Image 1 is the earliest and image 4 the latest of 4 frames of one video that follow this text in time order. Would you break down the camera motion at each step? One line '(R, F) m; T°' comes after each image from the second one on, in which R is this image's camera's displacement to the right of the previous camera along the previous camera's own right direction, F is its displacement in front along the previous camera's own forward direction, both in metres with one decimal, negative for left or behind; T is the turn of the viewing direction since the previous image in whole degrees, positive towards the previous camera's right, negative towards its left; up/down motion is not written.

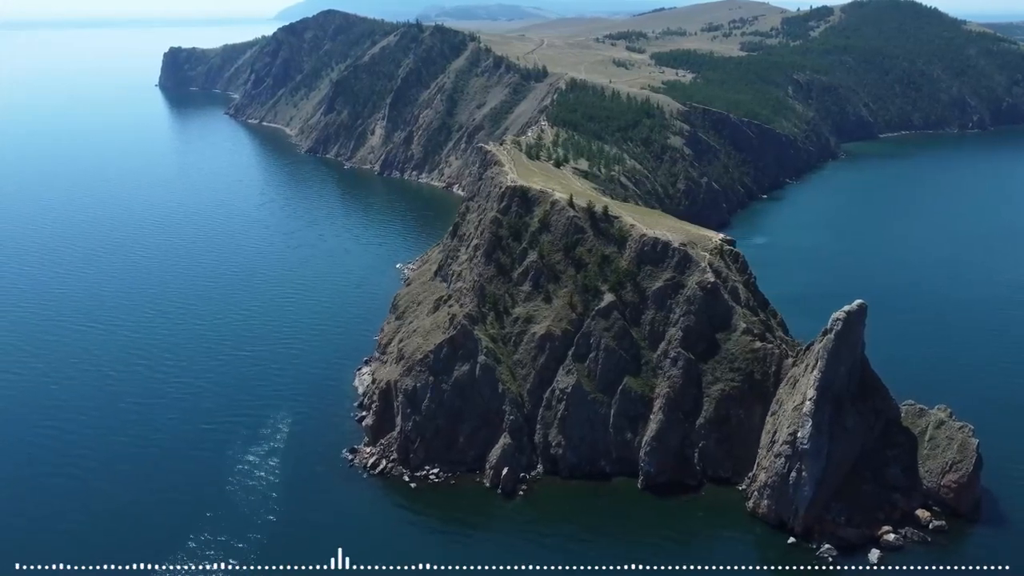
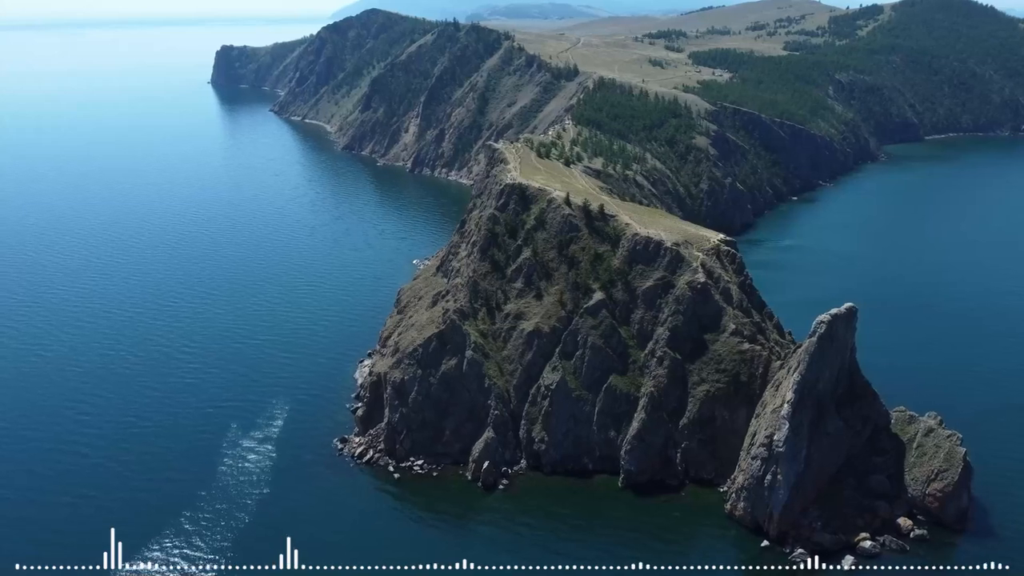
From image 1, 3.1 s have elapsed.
(+6.9, -0.7) m; -4°
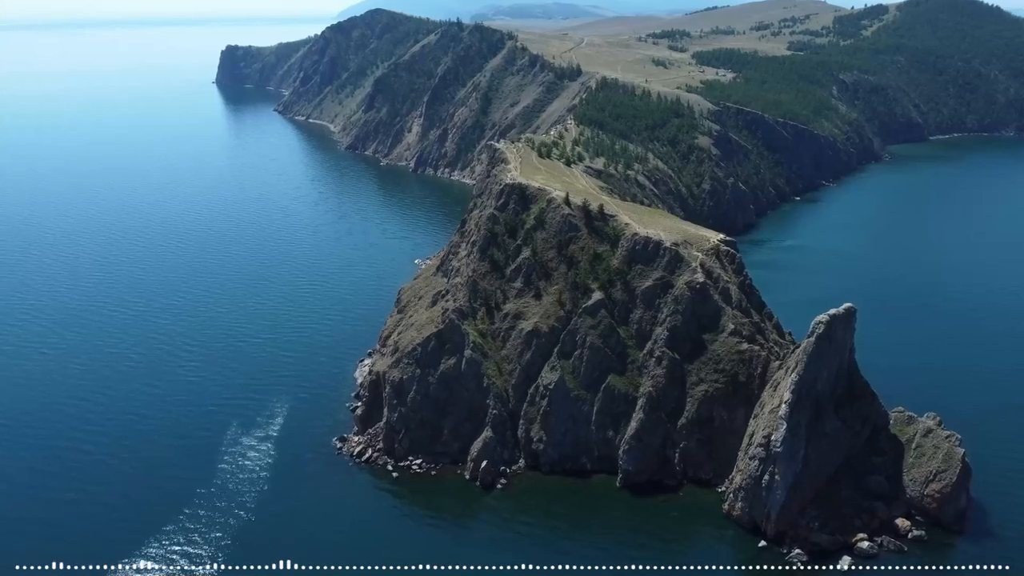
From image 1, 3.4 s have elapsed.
(+0.7, -0.1) m; 0°
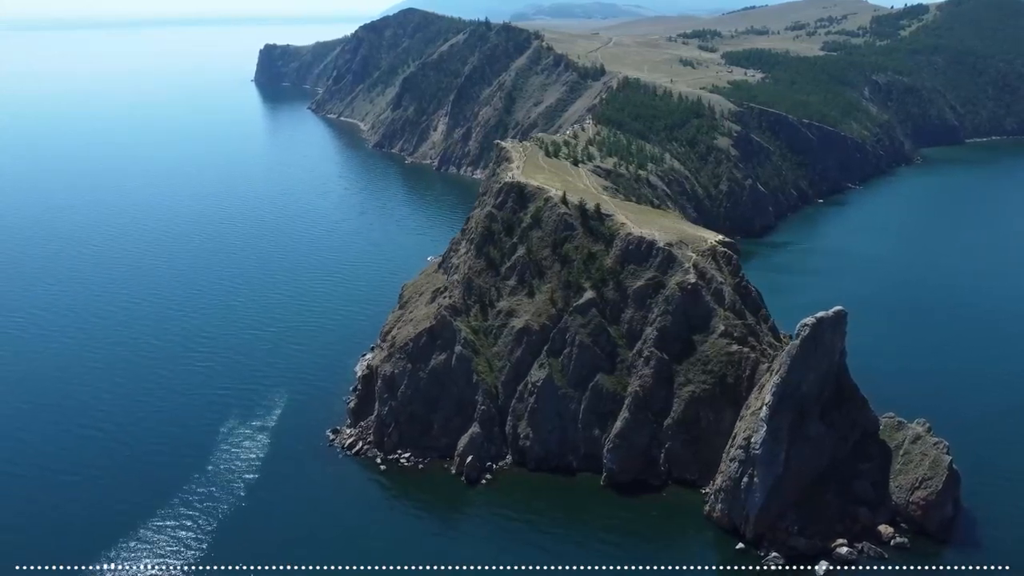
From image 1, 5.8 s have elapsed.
(+5.3, -0.5) m; -3°
